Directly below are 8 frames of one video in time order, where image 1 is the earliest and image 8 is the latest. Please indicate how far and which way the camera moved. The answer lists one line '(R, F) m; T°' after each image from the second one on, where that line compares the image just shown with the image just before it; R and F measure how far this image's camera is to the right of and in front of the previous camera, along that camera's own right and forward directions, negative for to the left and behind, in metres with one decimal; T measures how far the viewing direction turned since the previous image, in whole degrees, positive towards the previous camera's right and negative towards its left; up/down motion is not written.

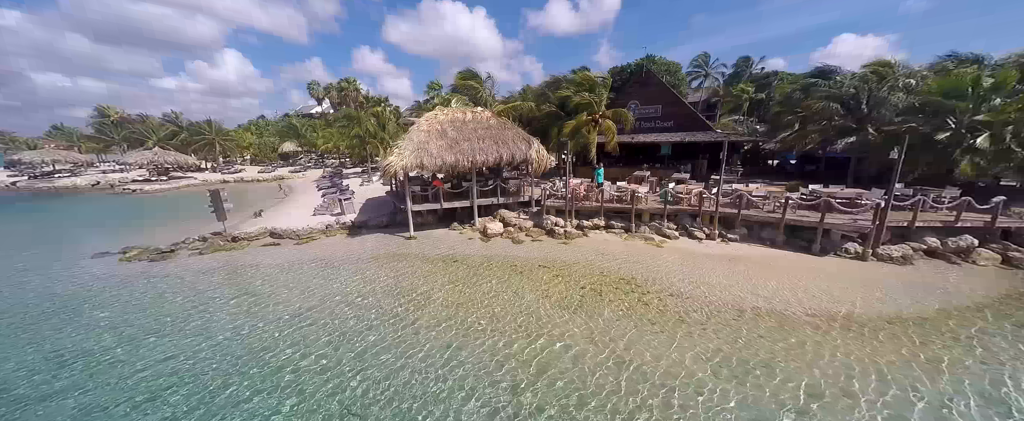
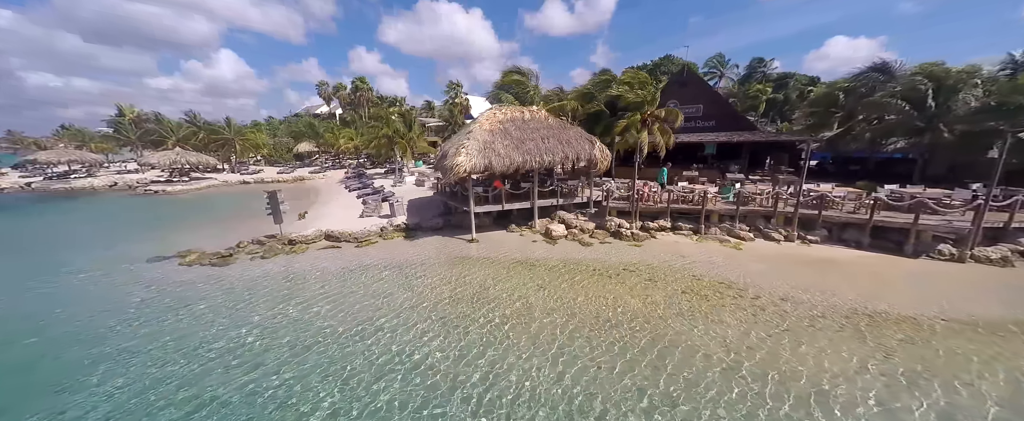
(-2.9, +0.4) m; +1°
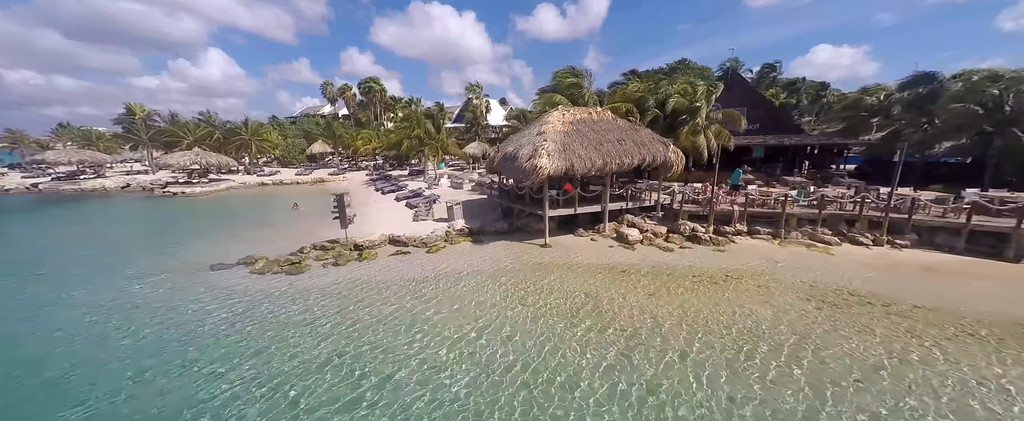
(-3.4, +0.5) m; +1°
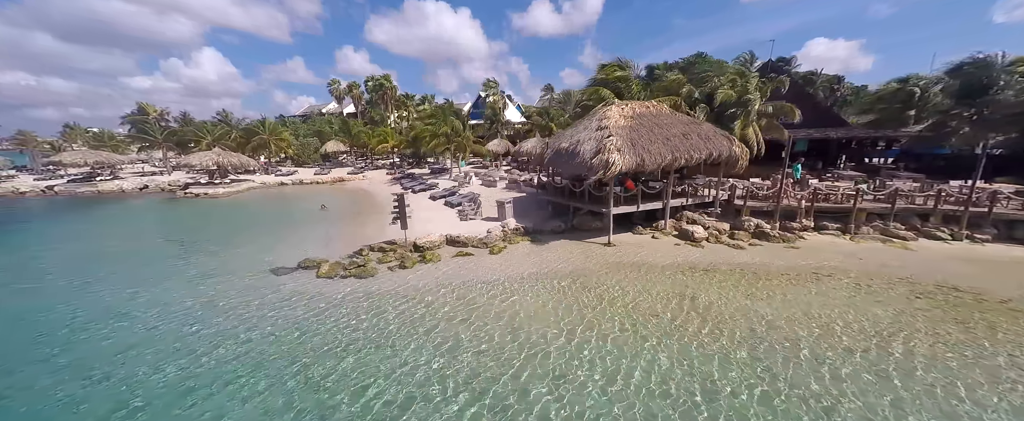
(-2.6, +0.4) m; 0°
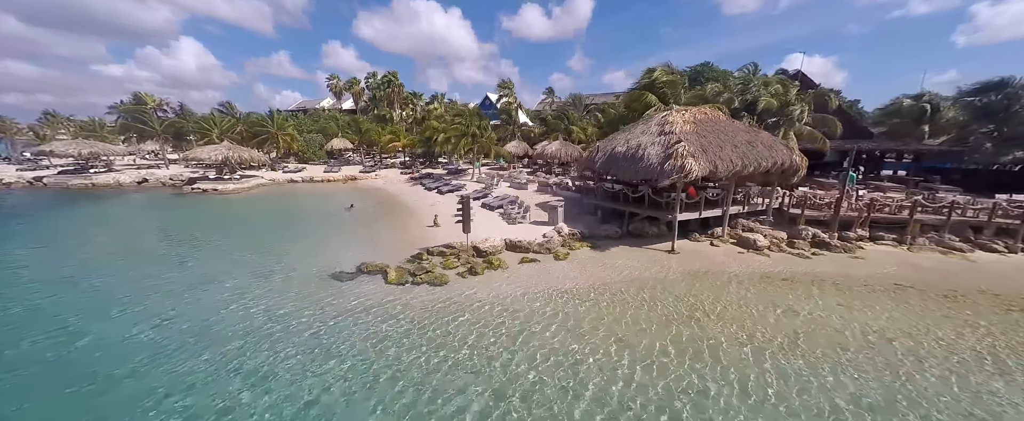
(-3.0, +0.5) m; +2°
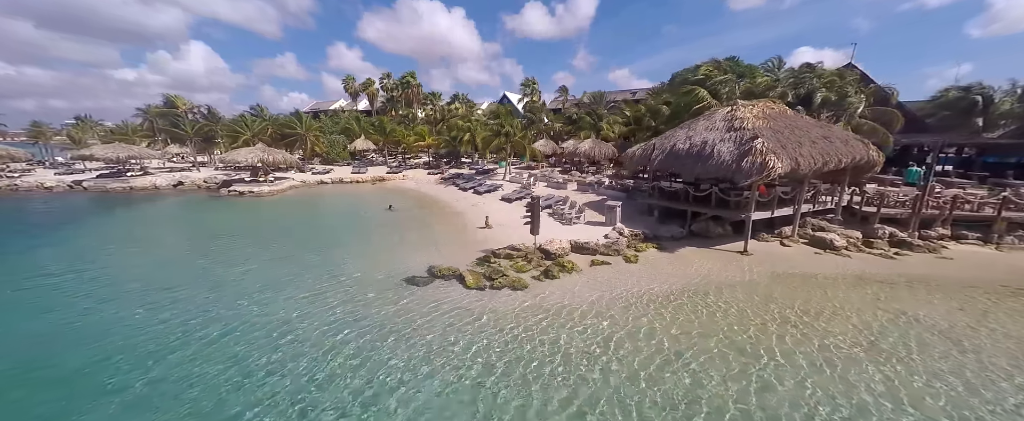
(-2.3, +0.3) m; -1°
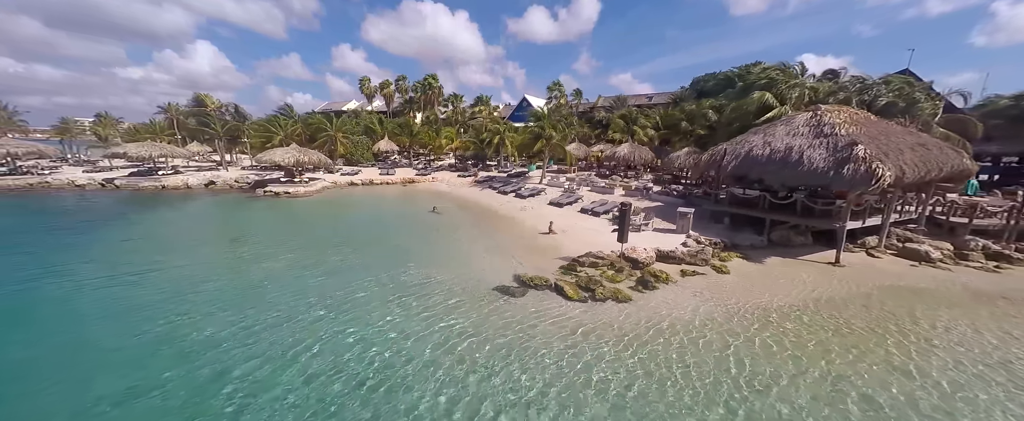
(-2.9, +0.5) m; 0°
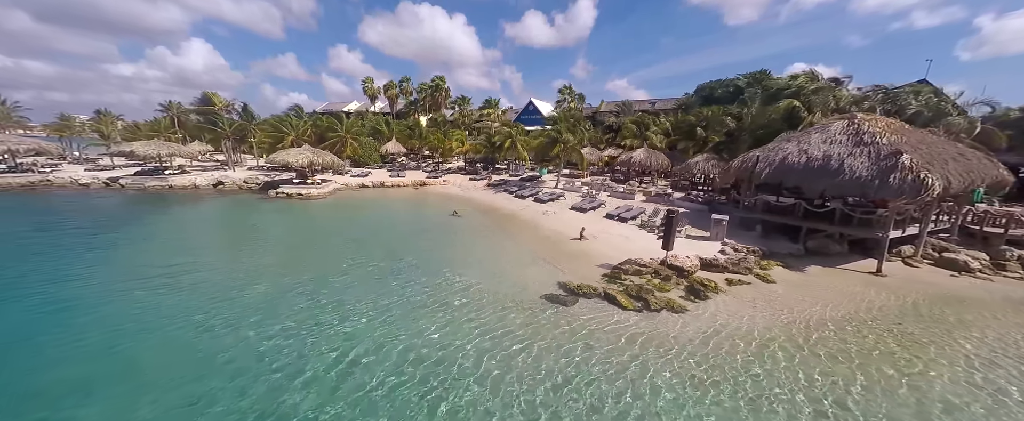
(-1.6, +0.3) m; +1°
